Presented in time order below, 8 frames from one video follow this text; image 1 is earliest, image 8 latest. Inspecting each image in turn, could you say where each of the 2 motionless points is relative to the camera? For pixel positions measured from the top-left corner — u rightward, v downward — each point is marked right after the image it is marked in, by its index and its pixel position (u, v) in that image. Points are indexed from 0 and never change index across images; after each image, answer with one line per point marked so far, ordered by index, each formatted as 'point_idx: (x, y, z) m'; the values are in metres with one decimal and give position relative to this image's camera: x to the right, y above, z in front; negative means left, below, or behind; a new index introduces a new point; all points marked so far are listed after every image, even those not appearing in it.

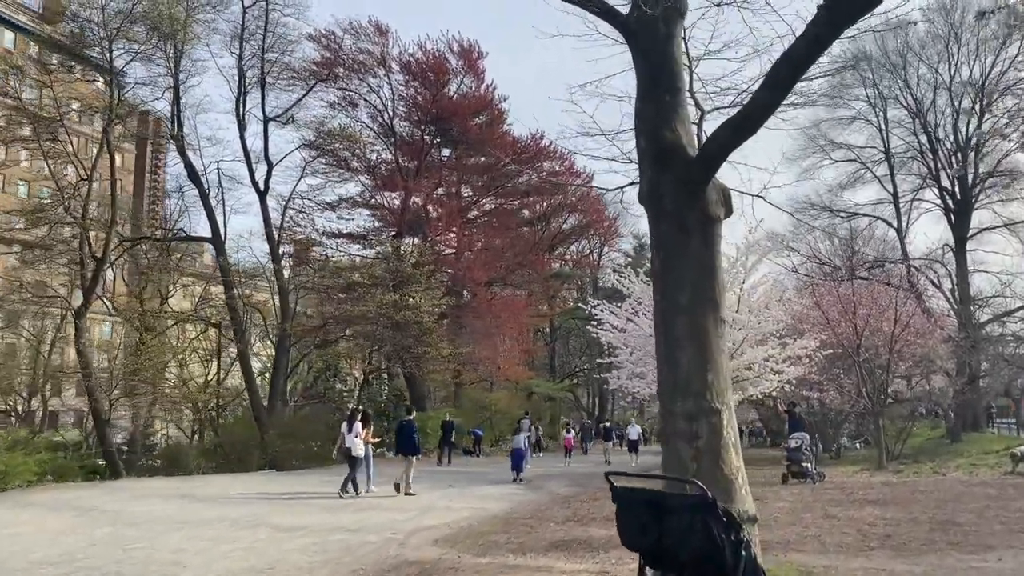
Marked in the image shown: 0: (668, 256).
0: (+1.2, +0.3, +6.6) m
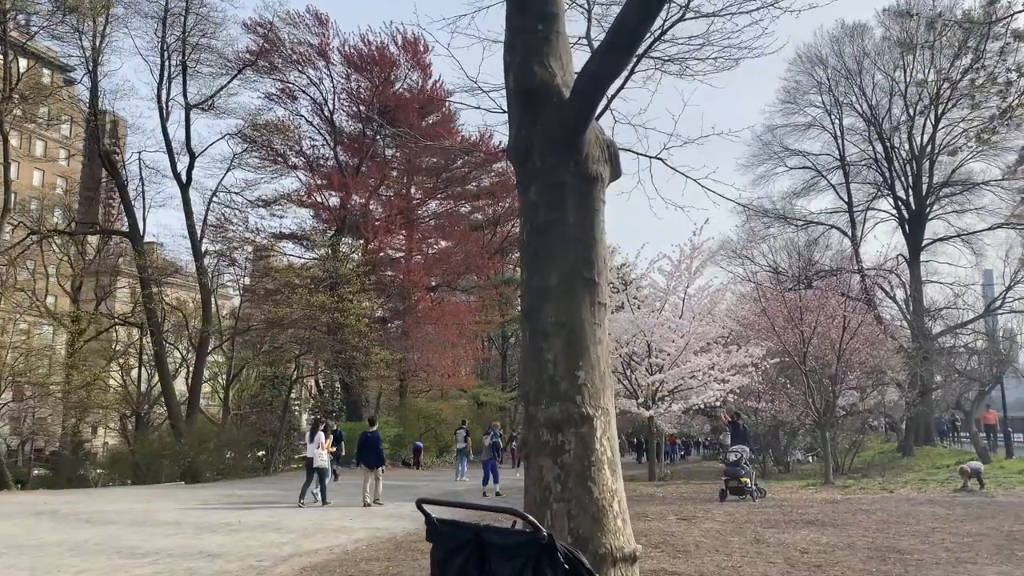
0: (+0.1, +0.4, +5.2) m
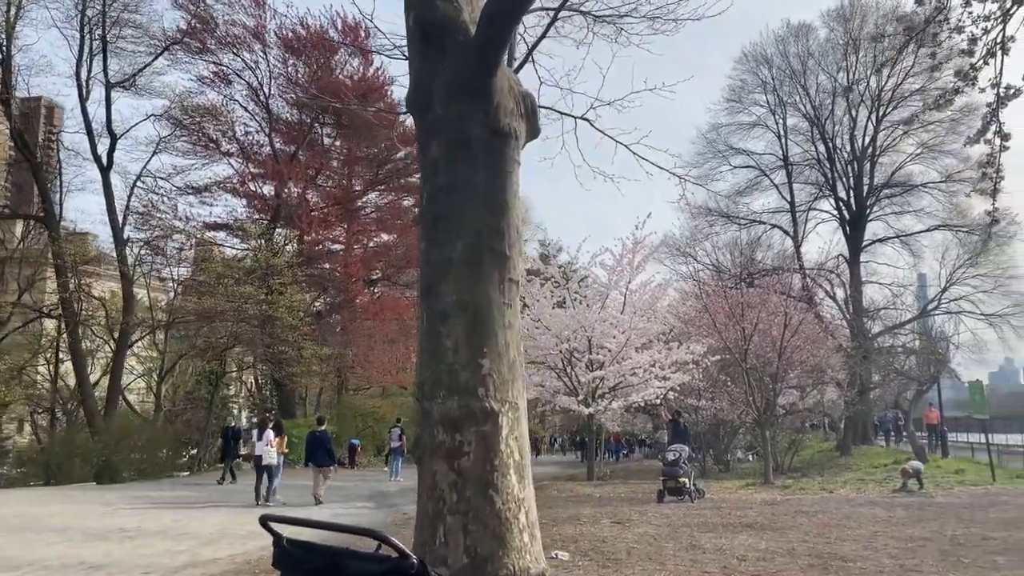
0: (-0.4, +0.6, +4.5) m
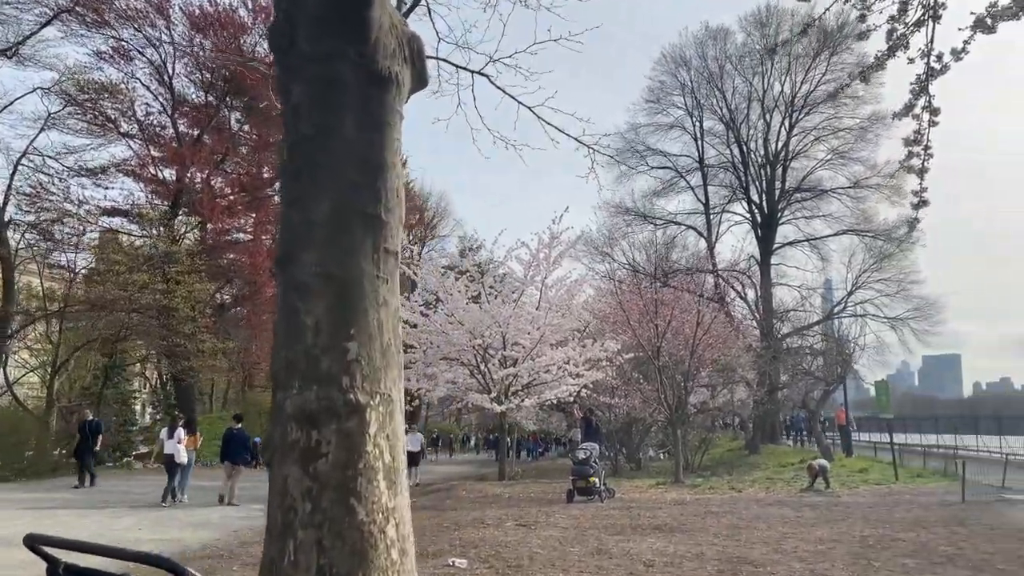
0: (-1.0, +0.7, +3.8) m
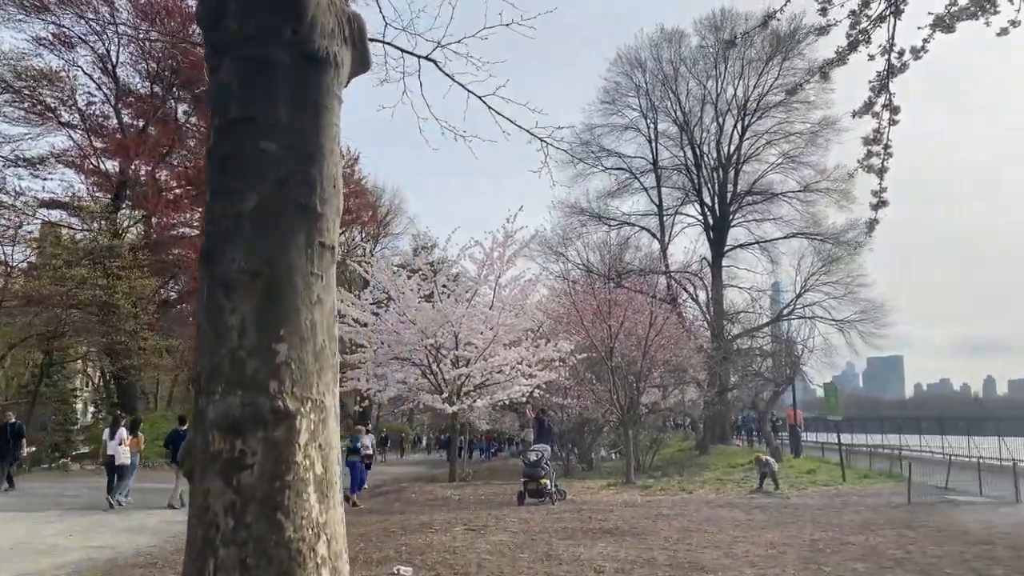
0: (-1.2, +0.7, +3.5) m
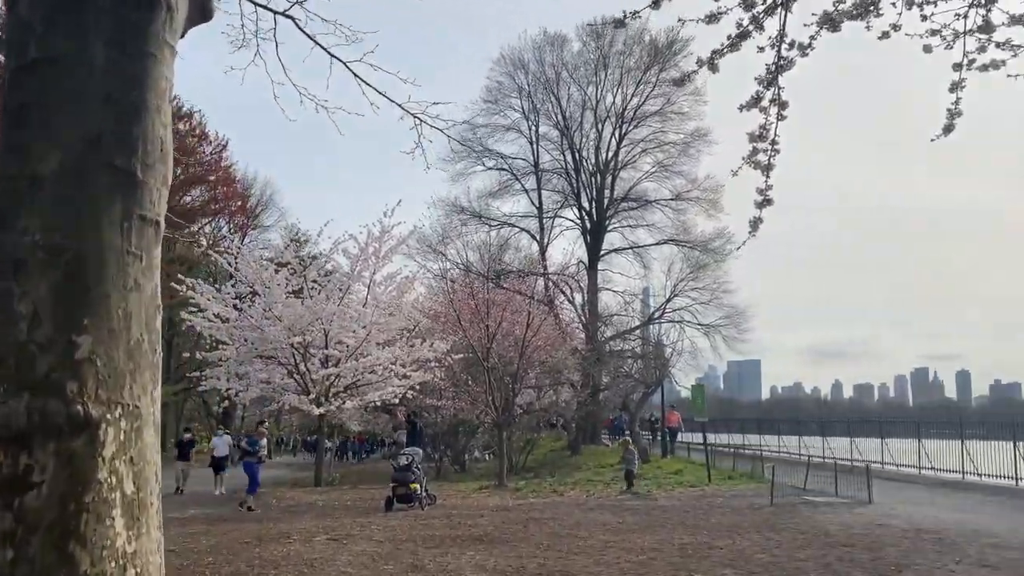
0: (-1.7, +0.8, +2.9) m
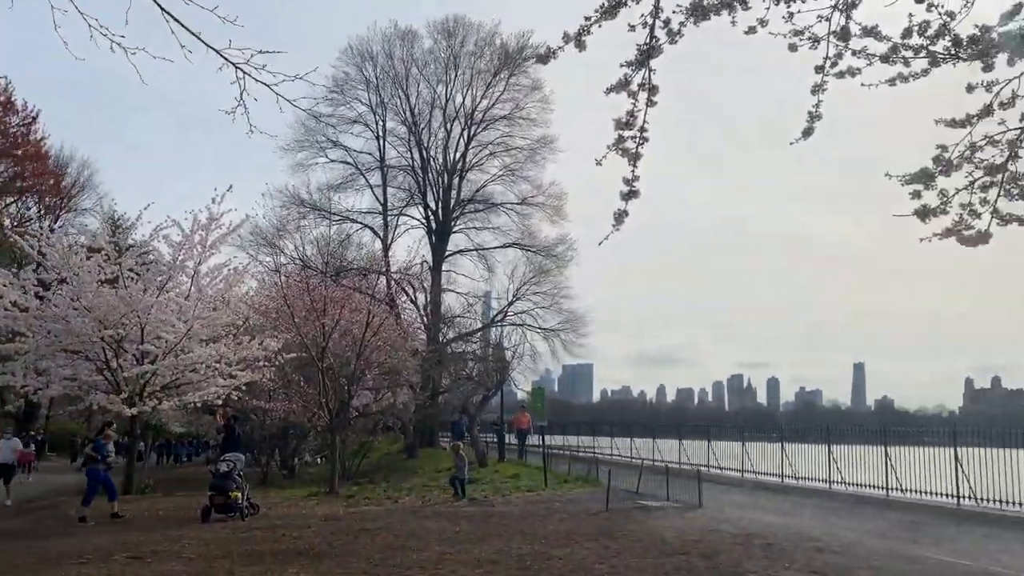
0: (-2.1, +0.9, +2.0) m
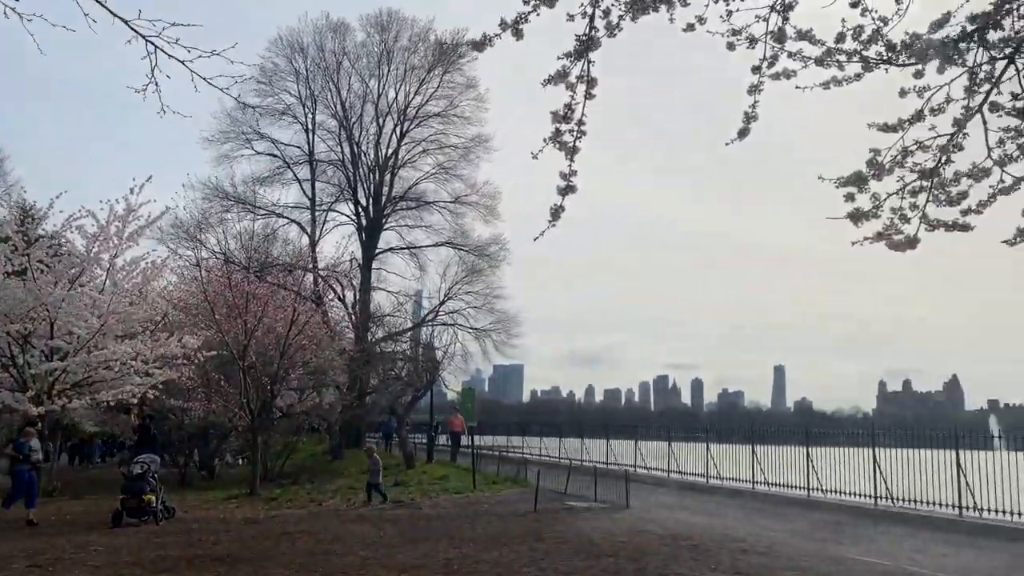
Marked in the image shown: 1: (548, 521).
0: (-2.2, +1.0, +1.7) m
1: (+0.5, -3.2, +11.6) m
